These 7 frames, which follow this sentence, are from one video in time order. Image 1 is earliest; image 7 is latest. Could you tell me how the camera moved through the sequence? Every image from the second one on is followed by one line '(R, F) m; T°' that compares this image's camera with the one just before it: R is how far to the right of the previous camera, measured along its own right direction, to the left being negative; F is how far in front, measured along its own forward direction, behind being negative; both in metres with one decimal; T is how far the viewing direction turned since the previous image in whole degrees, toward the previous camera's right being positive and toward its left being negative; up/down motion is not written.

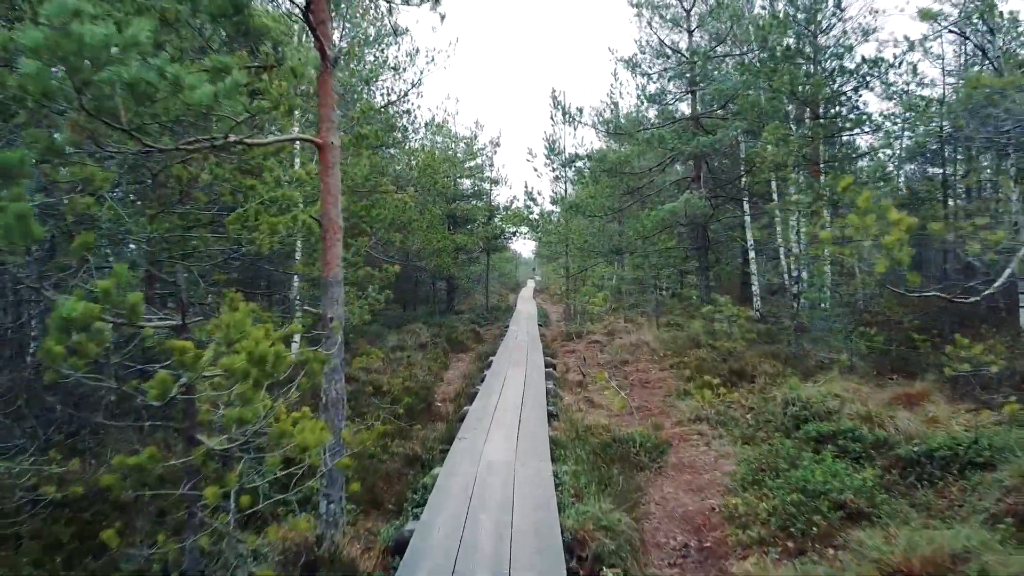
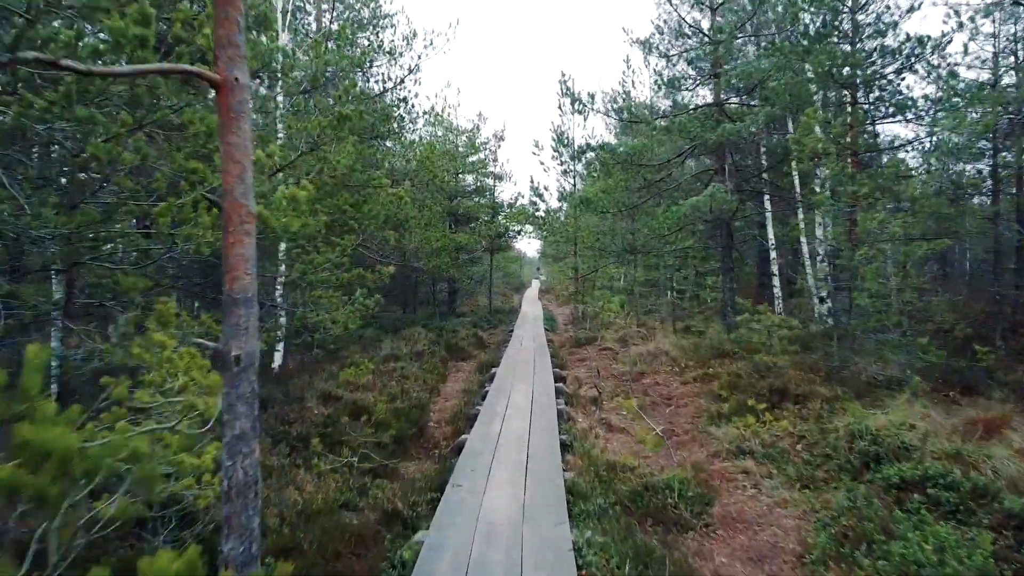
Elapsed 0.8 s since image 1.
(0.0, +1.0) m; 0°
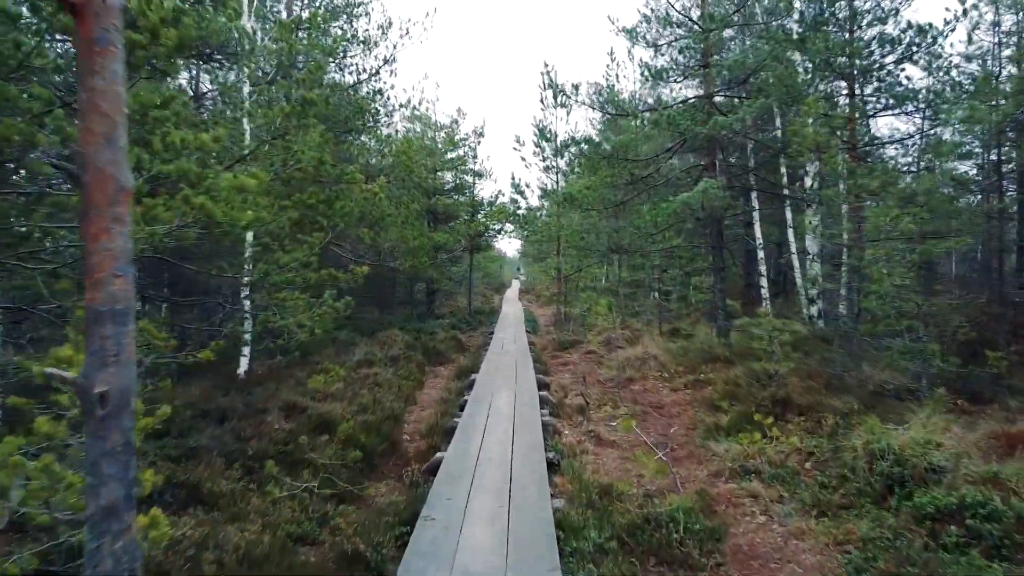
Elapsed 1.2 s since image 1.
(0.0, +0.5) m; +1°
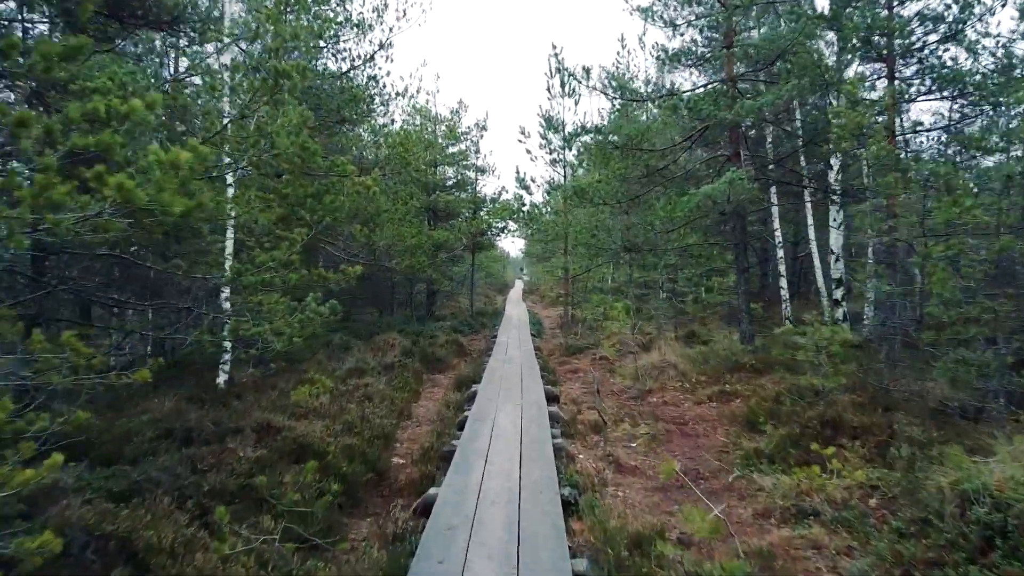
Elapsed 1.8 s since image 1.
(0.0, +0.8) m; 0°
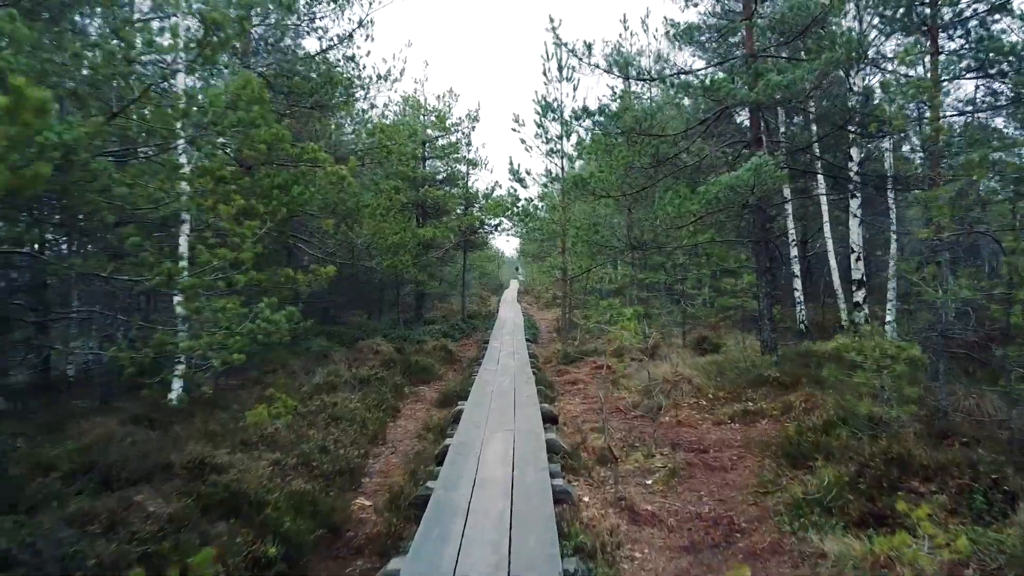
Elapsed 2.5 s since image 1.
(0.0, +1.0) m; 0°
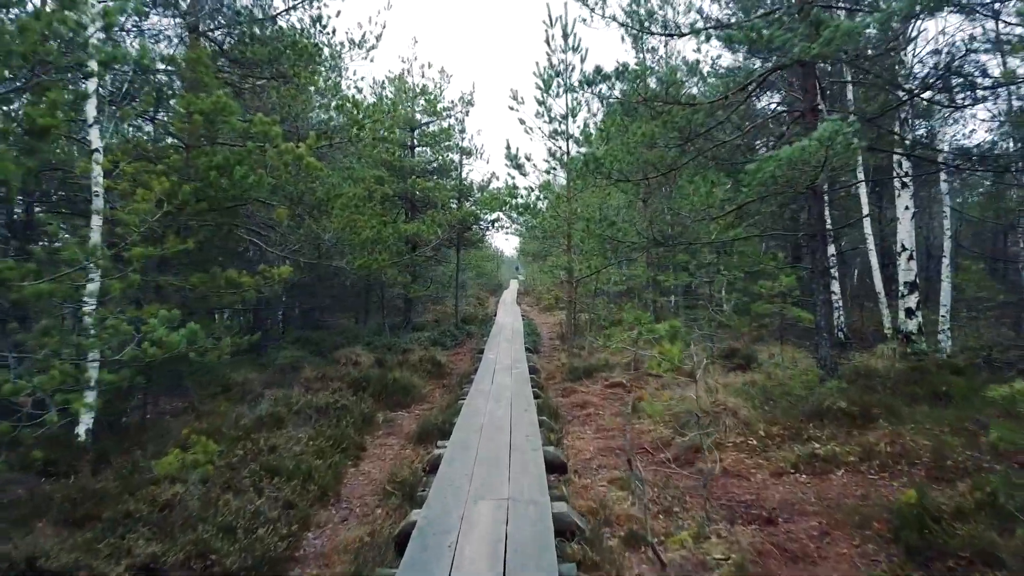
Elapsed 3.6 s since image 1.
(0.0, +1.6) m; 0°
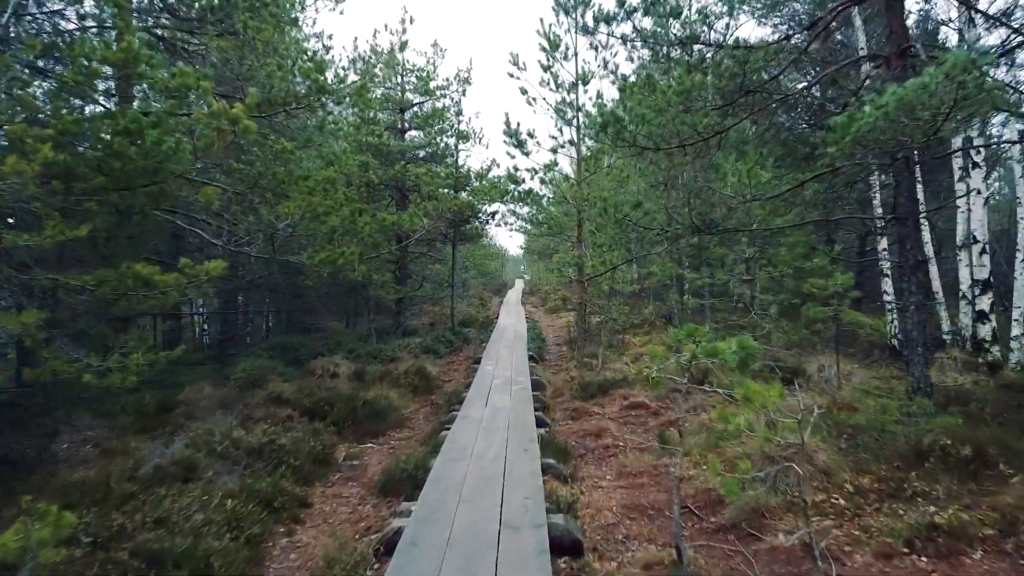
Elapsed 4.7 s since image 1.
(+0.1, +1.5) m; 0°
